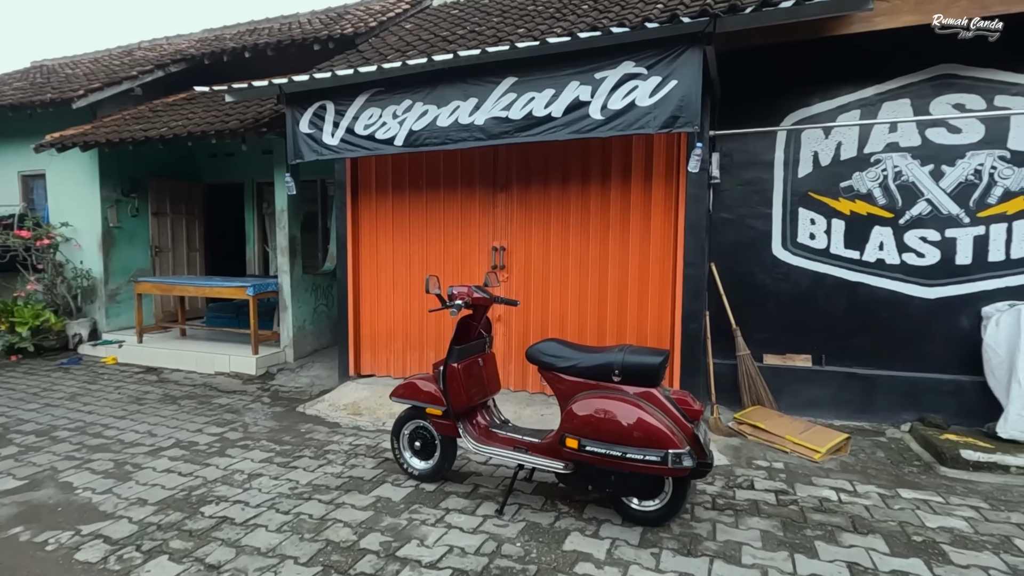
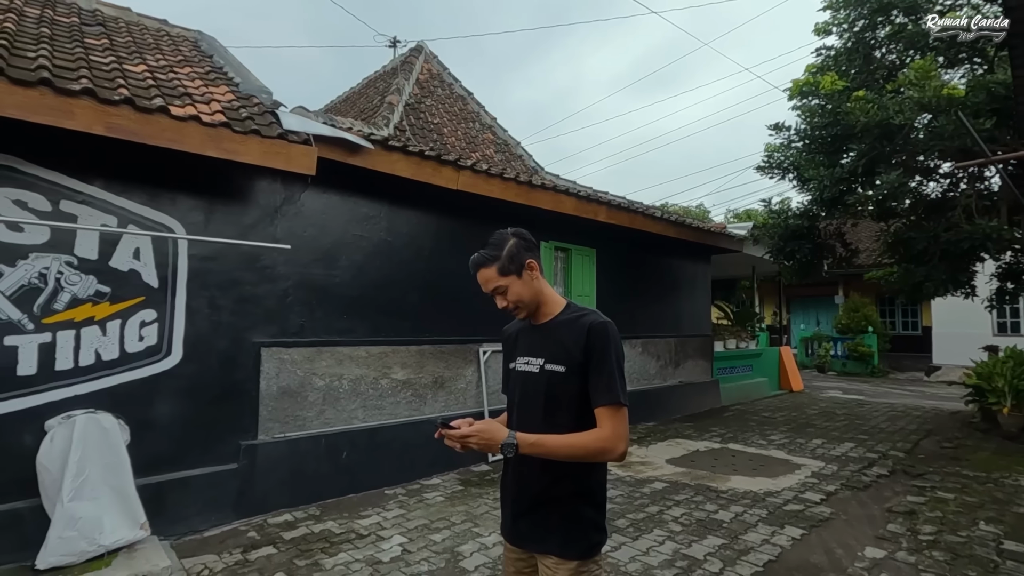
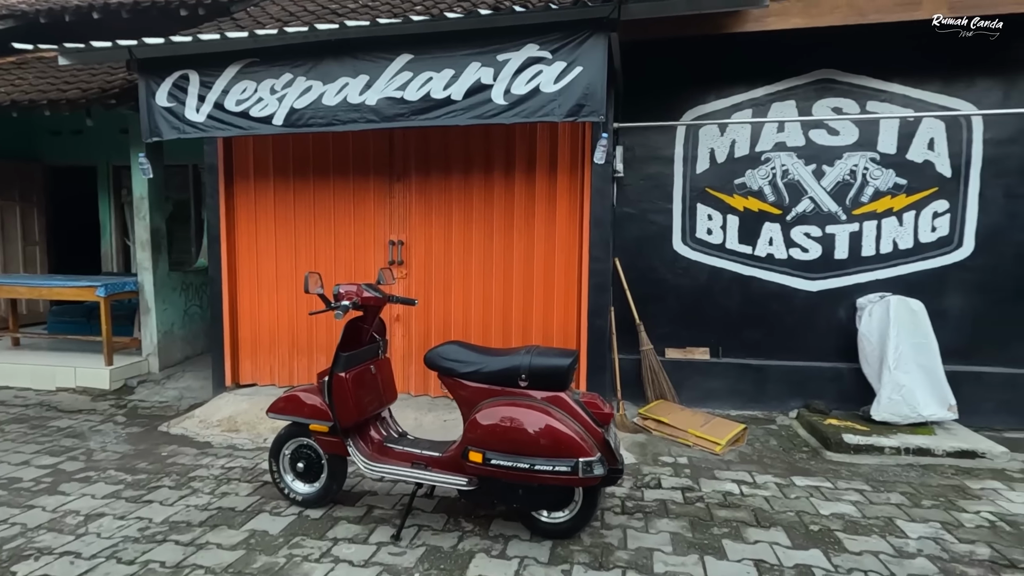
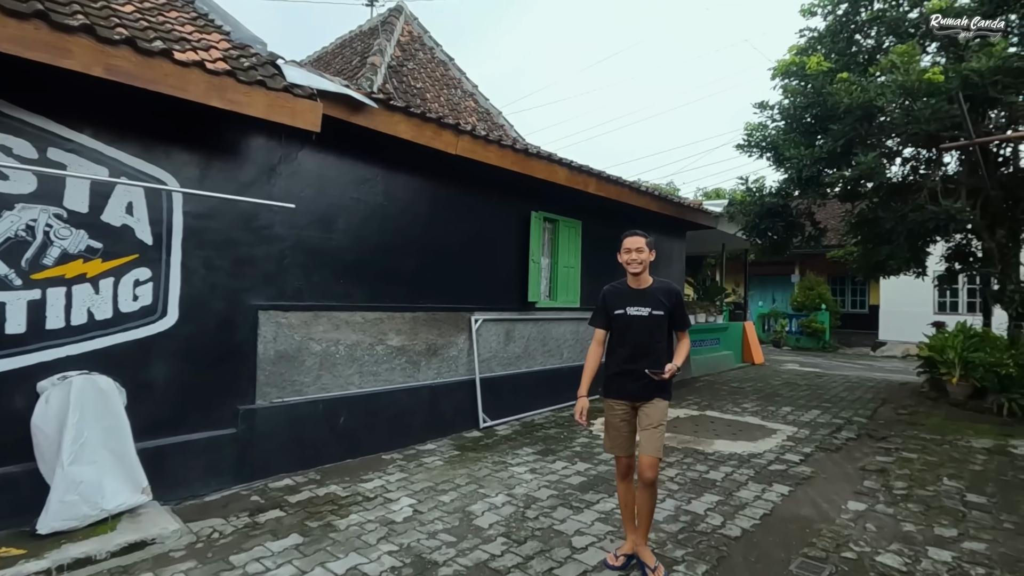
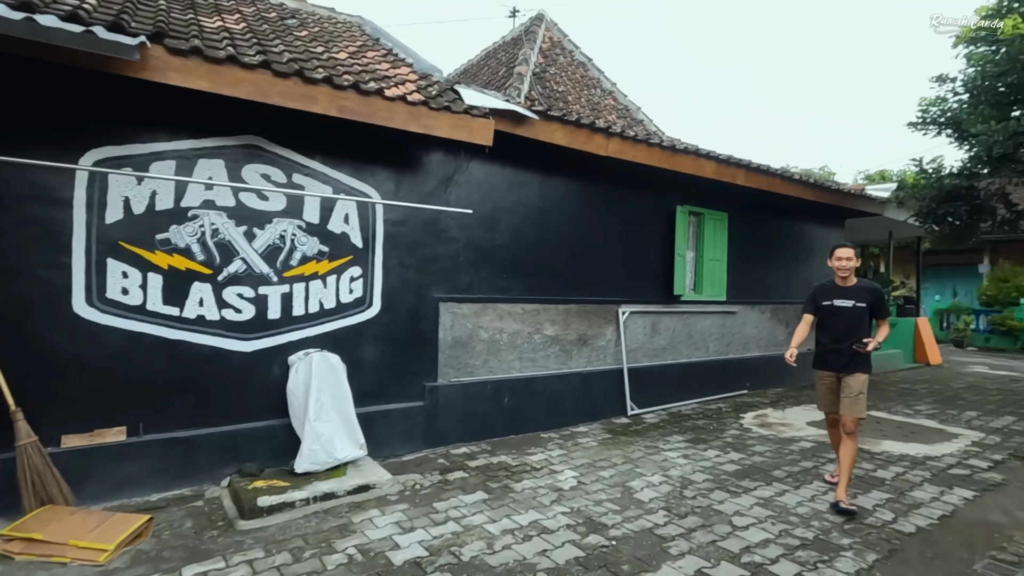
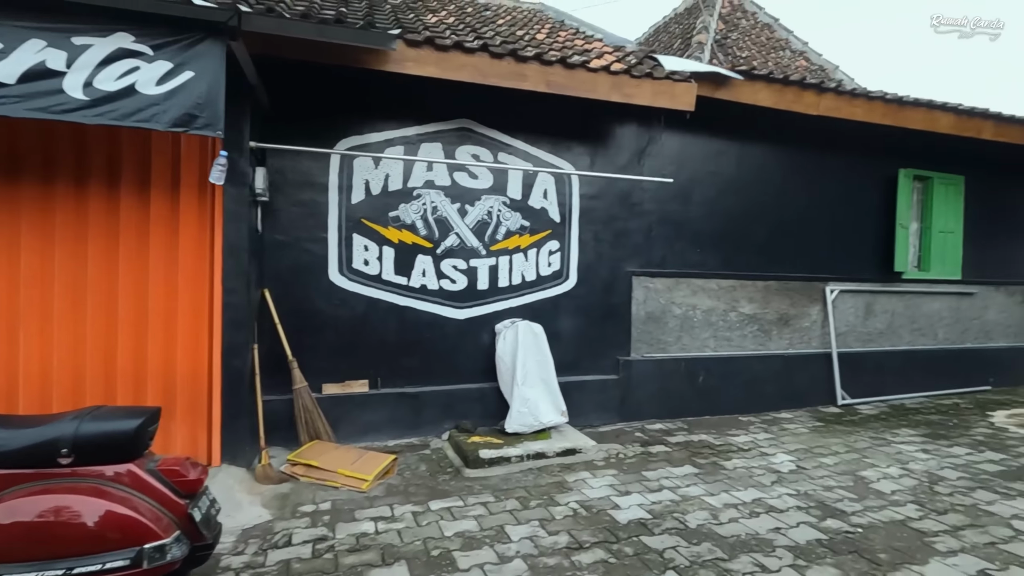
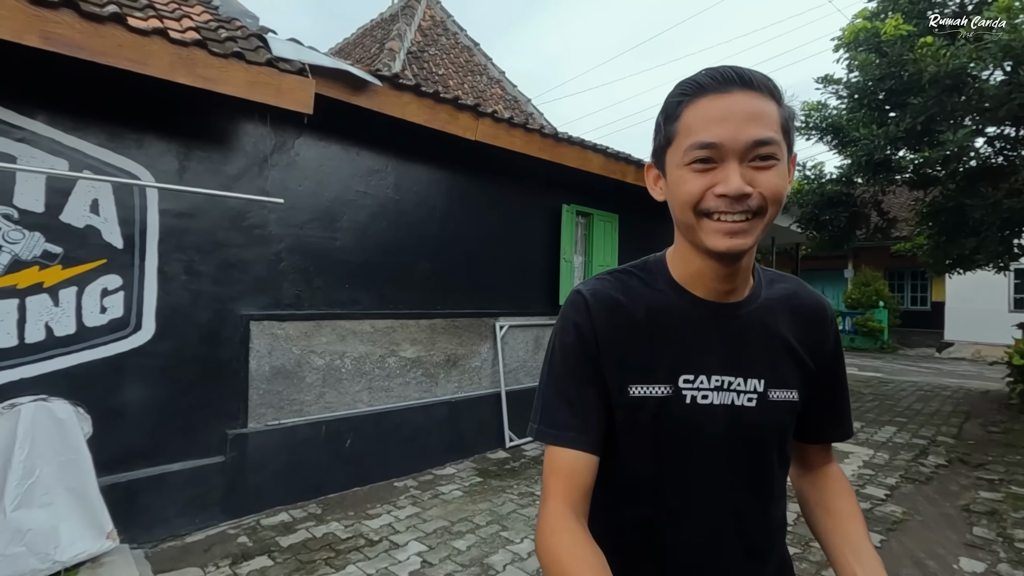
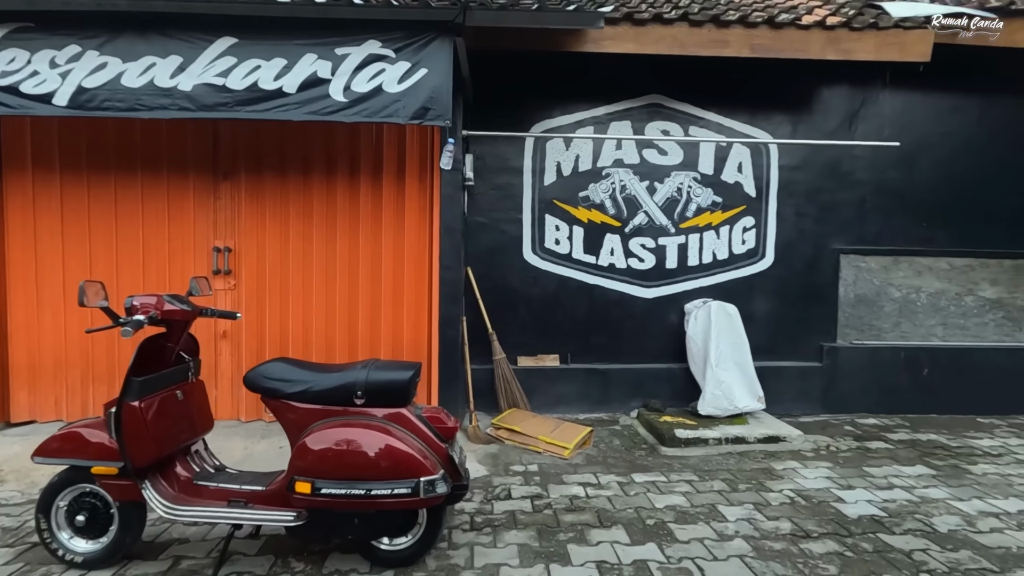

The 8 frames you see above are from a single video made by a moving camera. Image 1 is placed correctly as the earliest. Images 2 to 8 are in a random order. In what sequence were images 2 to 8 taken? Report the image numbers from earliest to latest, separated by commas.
3, 8, 6, 5, 4, 7, 2
